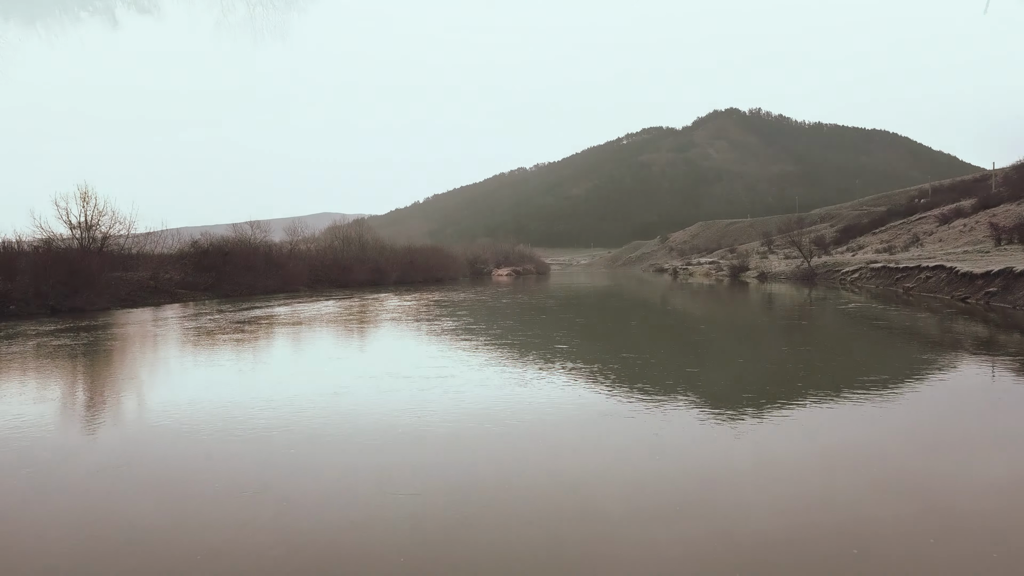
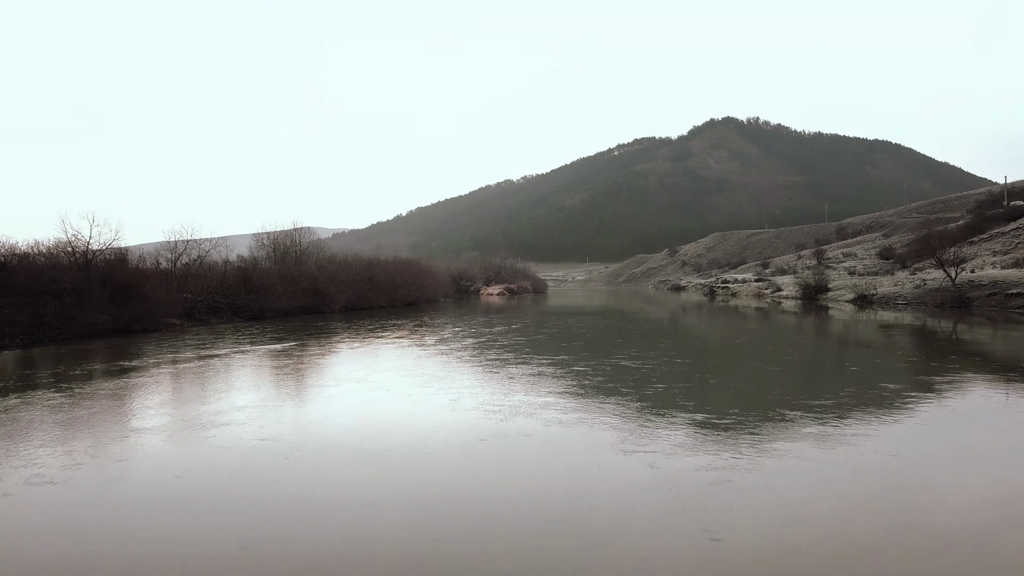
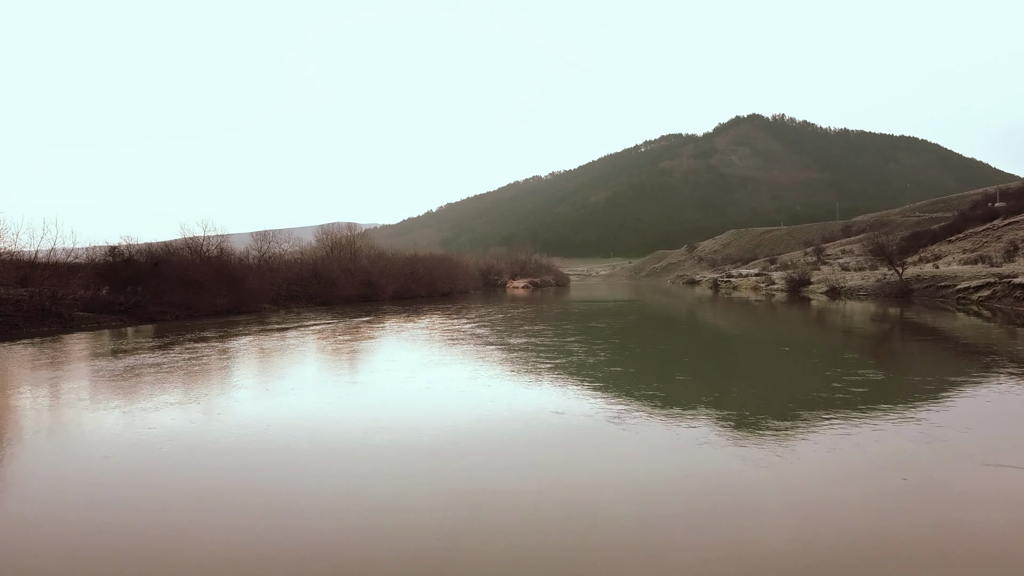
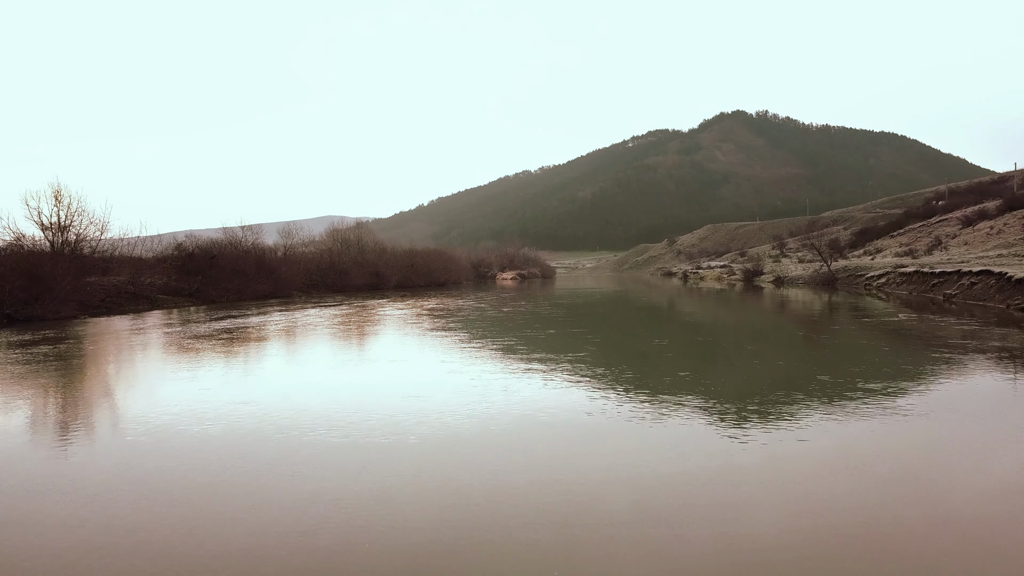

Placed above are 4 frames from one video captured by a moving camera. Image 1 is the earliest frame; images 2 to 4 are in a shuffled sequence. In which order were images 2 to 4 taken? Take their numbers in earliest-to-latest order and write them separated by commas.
4, 3, 2
